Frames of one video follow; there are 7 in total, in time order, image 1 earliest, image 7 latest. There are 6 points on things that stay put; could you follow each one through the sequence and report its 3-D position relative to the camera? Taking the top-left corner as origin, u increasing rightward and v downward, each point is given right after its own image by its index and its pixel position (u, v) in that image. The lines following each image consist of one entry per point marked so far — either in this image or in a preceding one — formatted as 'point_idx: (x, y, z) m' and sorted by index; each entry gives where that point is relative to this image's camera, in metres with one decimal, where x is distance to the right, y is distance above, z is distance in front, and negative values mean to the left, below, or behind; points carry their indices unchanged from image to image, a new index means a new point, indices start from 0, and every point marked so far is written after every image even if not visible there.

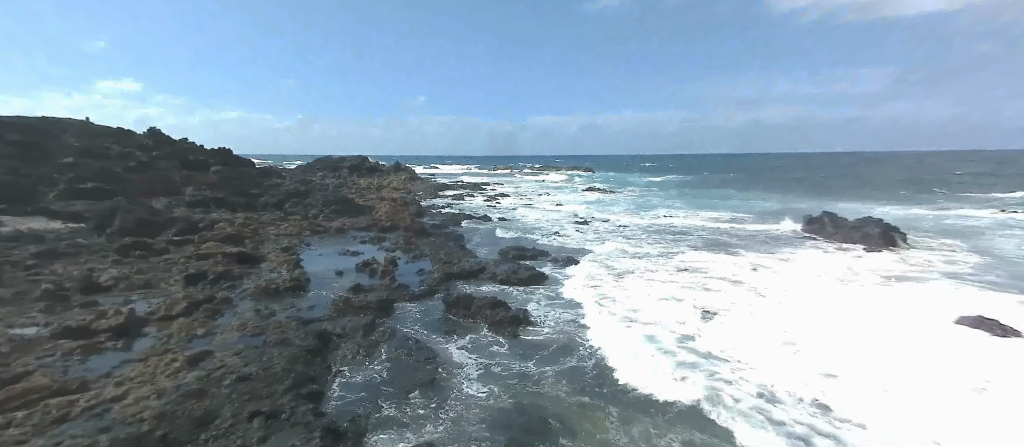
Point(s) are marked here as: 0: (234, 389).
0: (-4.2, -2.5, +6.3) m
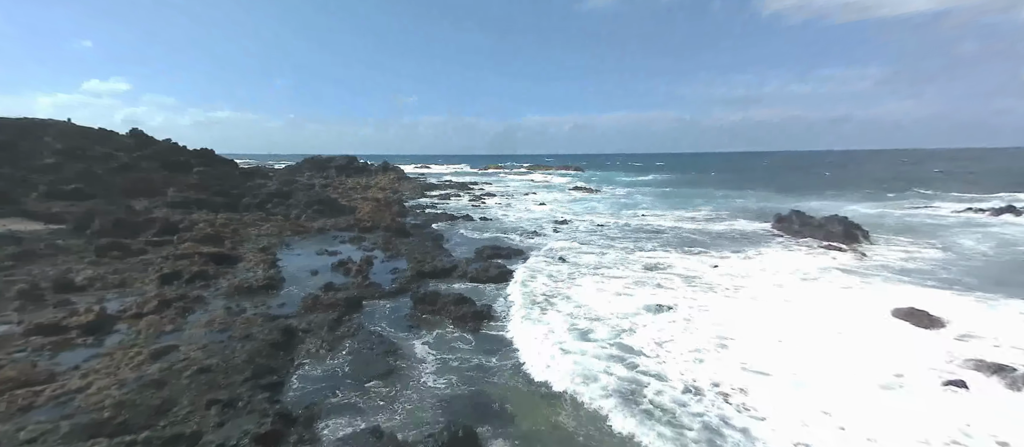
0: (-5.1, -2.5, +6.7) m
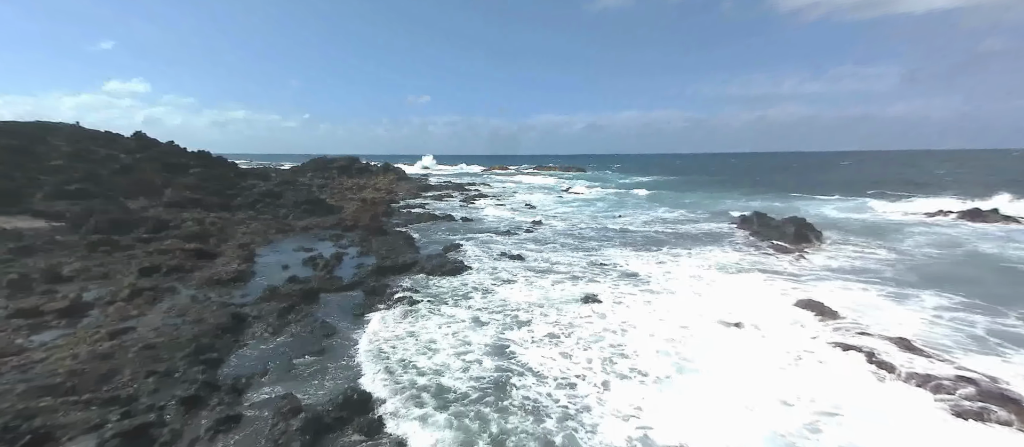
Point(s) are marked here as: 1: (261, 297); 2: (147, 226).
0: (-7.0, -2.5, +7.8) m
1: (-7.2, -2.1, +12.0) m
2: (-17.2, -0.2, +19.6) m
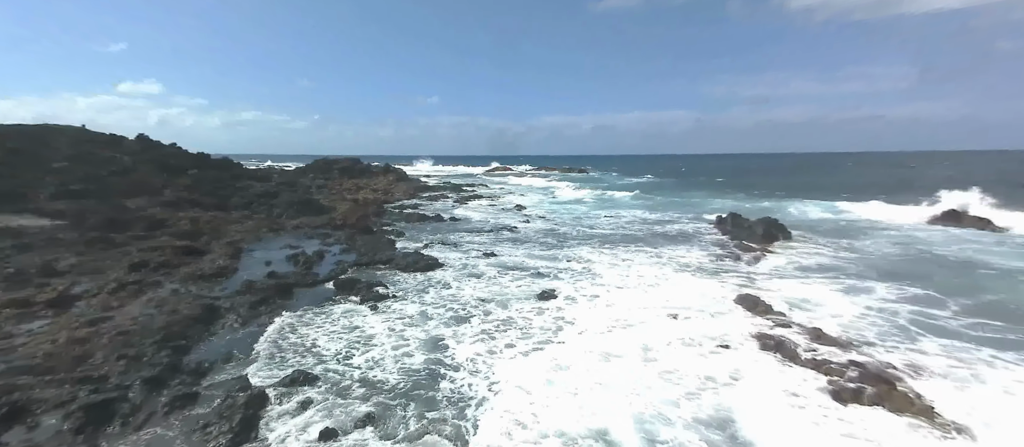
0: (-8.3, -2.4, +8.6) m
1: (-8.4, -2.1, +12.8) m
2: (-18.3, -0.1, +20.6) m
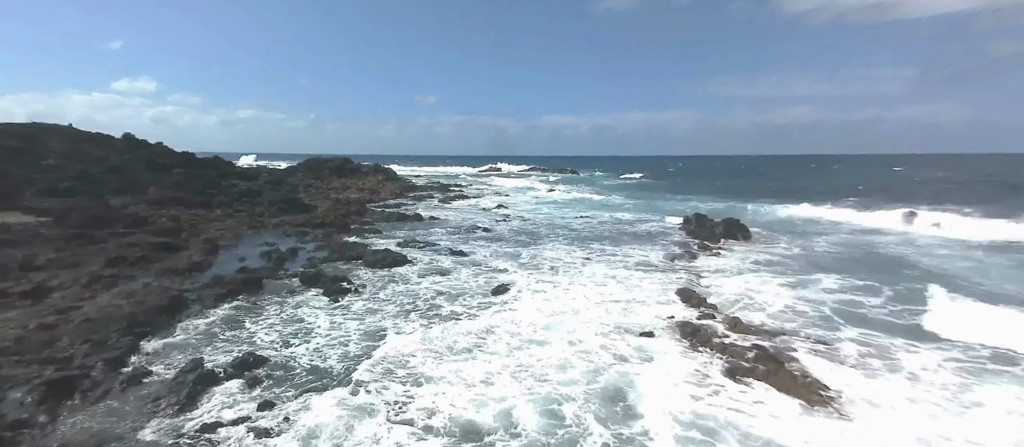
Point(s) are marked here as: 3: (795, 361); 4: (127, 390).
0: (-9.7, -2.3, +9.4) m
1: (-9.9, -2.0, +13.5) m
2: (-19.8, +0.1, +21.3) m
3: (+6.1, -3.0, +9.0) m
4: (-7.0, -3.0, +7.6) m
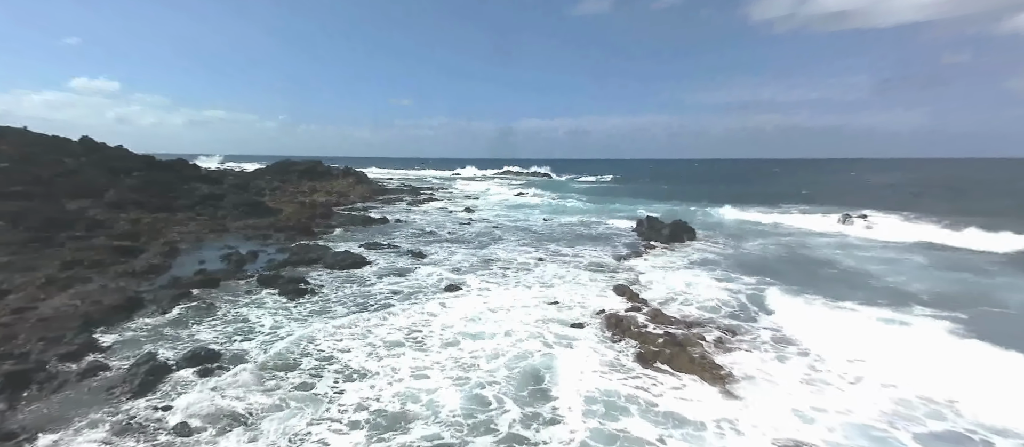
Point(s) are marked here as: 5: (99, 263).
0: (-11.2, -2.4, +9.8) m
1: (-11.6, -2.1, +13.9) m
2: (-21.9, -0.1, +21.2) m
3: (+4.6, -3.0, +10.2) m
4: (-8.4, -3.1, +8.2) m
5: (-15.9, -1.5, +16.0) m
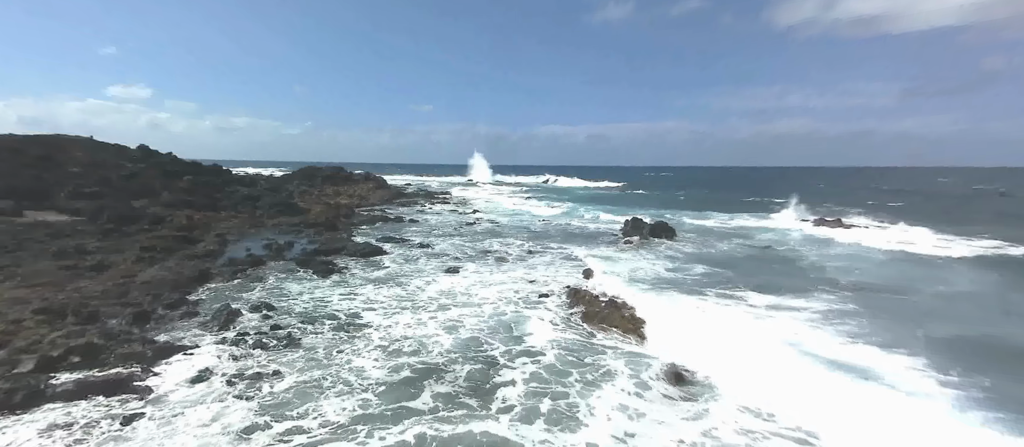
0: (-11.9, -2.0, +13.4) m
1: (-12.1, -1.7, +17.5) m
2: (-22.1, +0.2, +25.2) m
3: (+3.9, -2.8, +13.1) m
4: (-9.2, -2.7, +11.6) m
5: (-16.4, -1.2, +19.8) m
